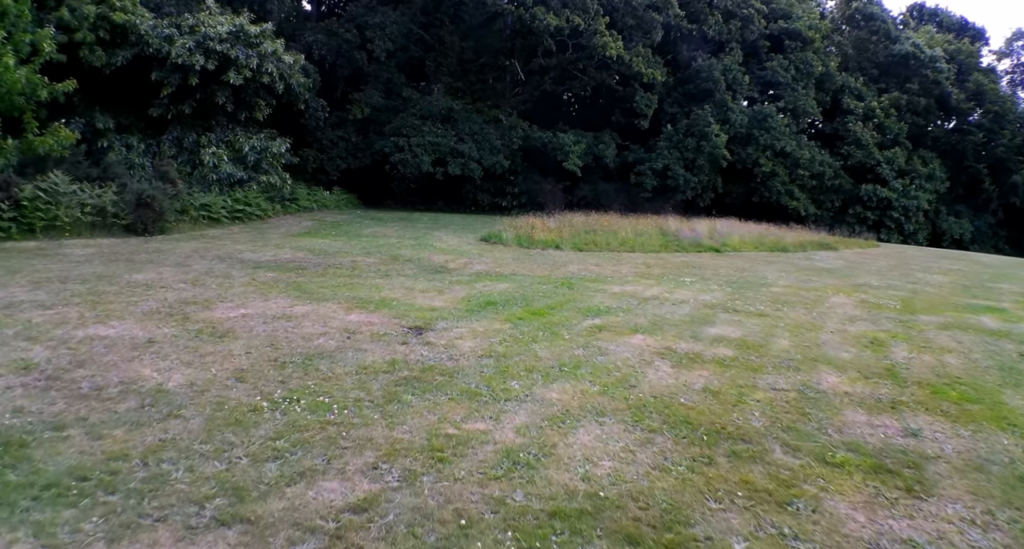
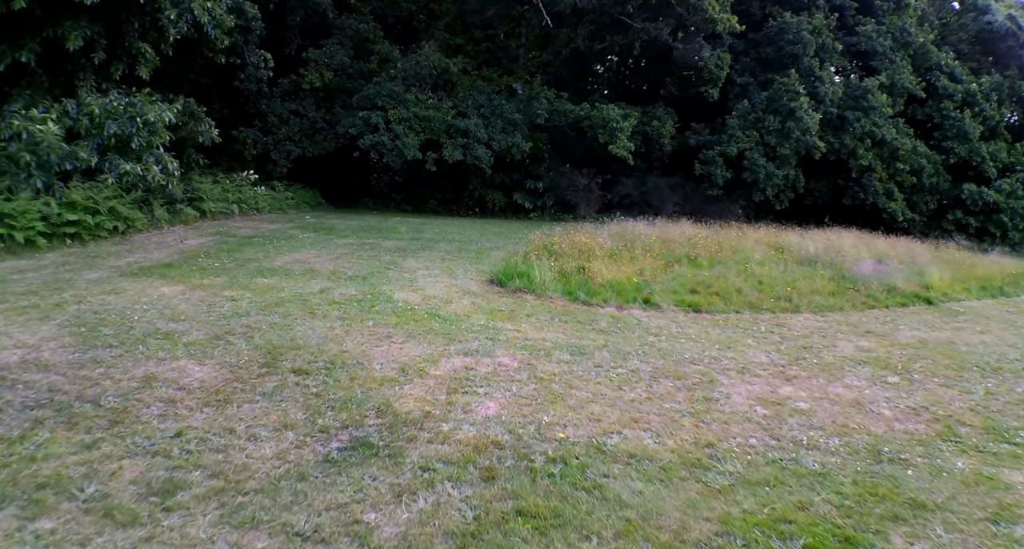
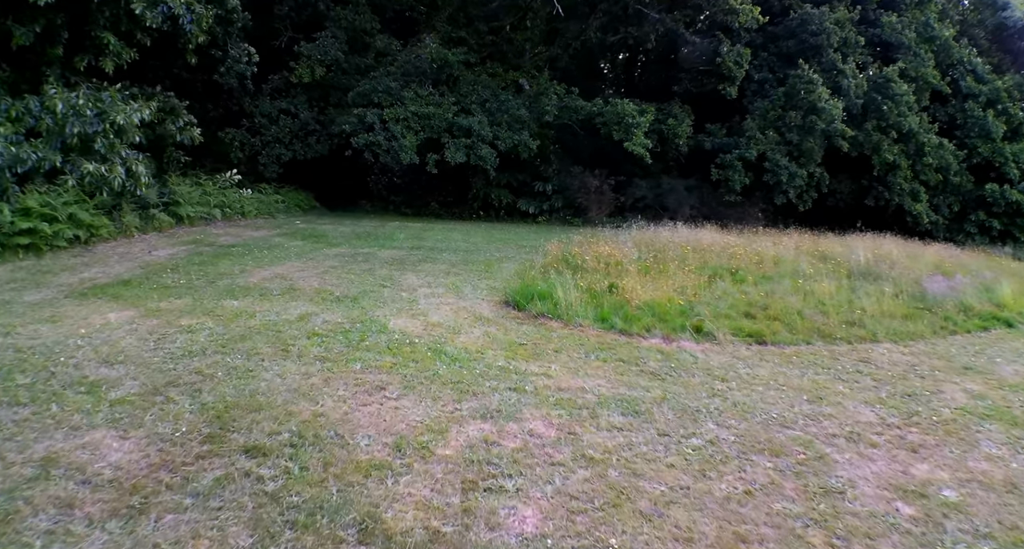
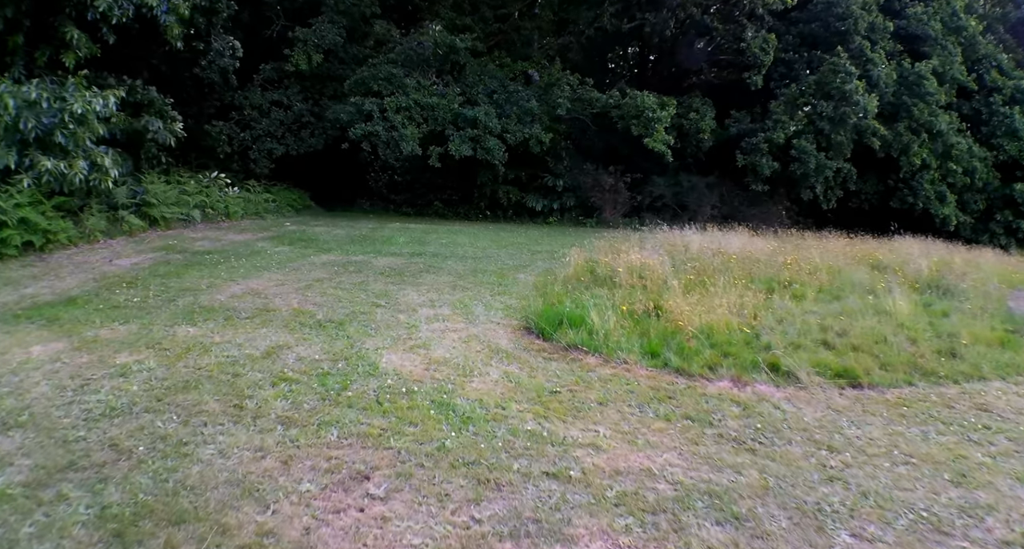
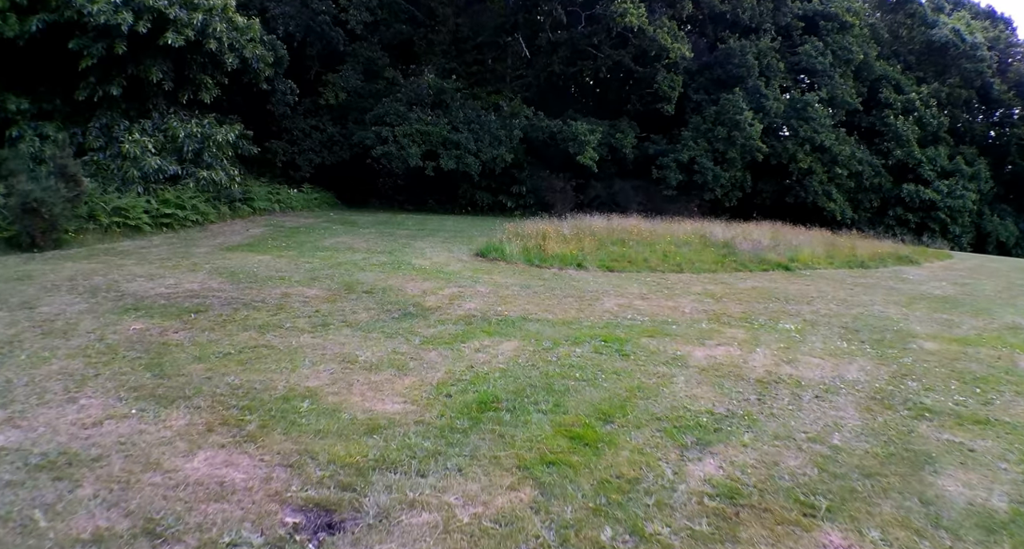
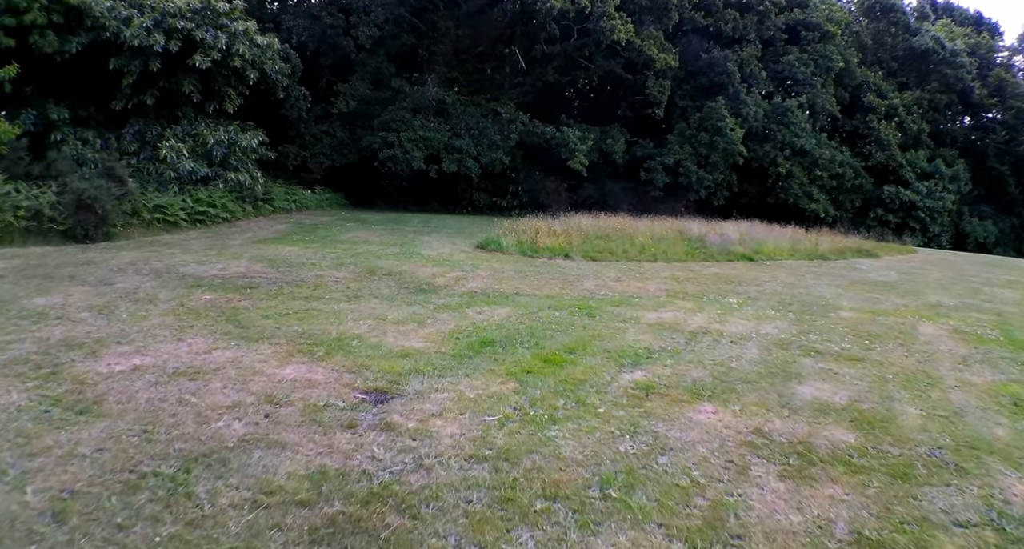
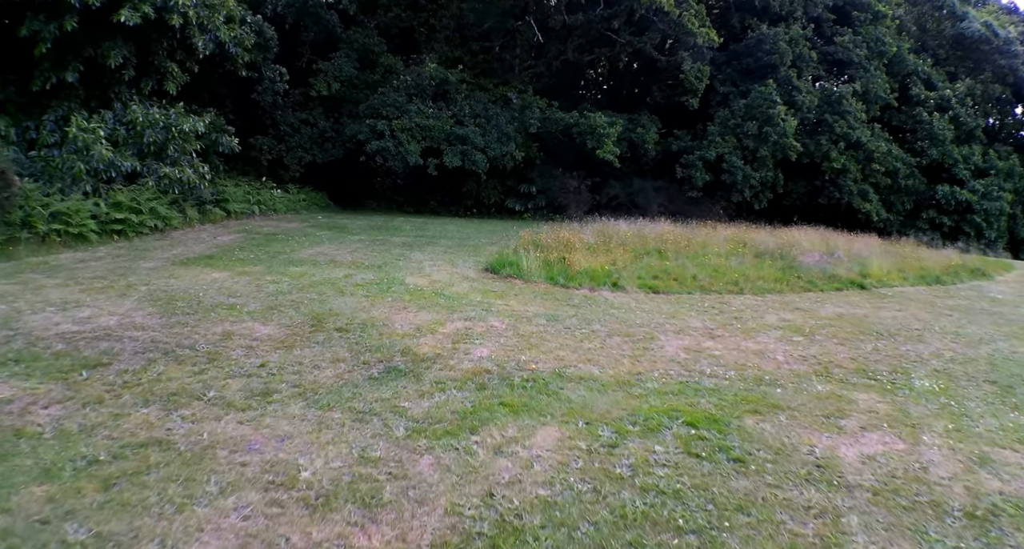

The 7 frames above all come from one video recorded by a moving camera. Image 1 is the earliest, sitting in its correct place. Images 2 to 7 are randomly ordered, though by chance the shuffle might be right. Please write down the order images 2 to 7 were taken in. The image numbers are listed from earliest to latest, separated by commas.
6, 5, 7, 2, 3, 4
